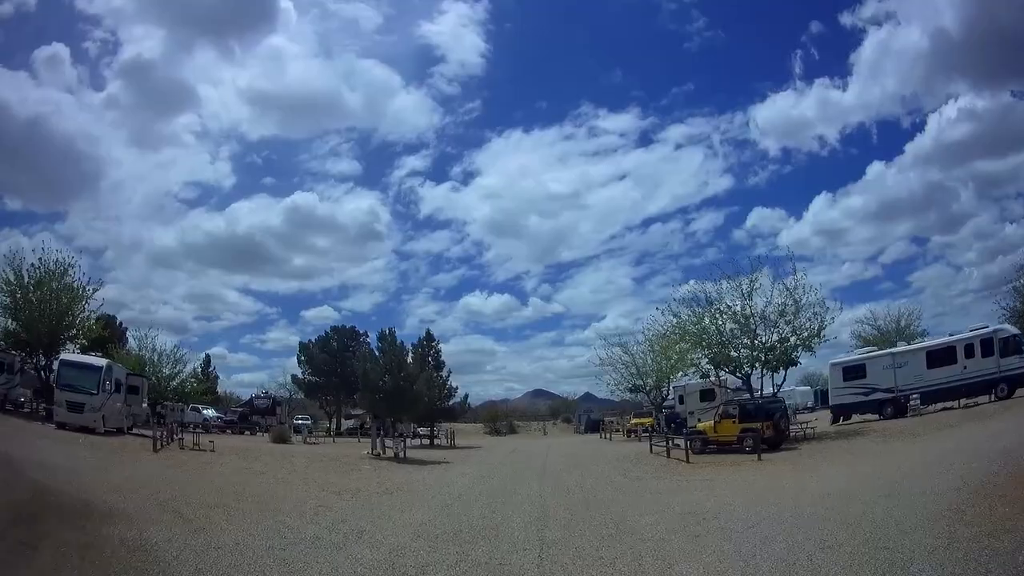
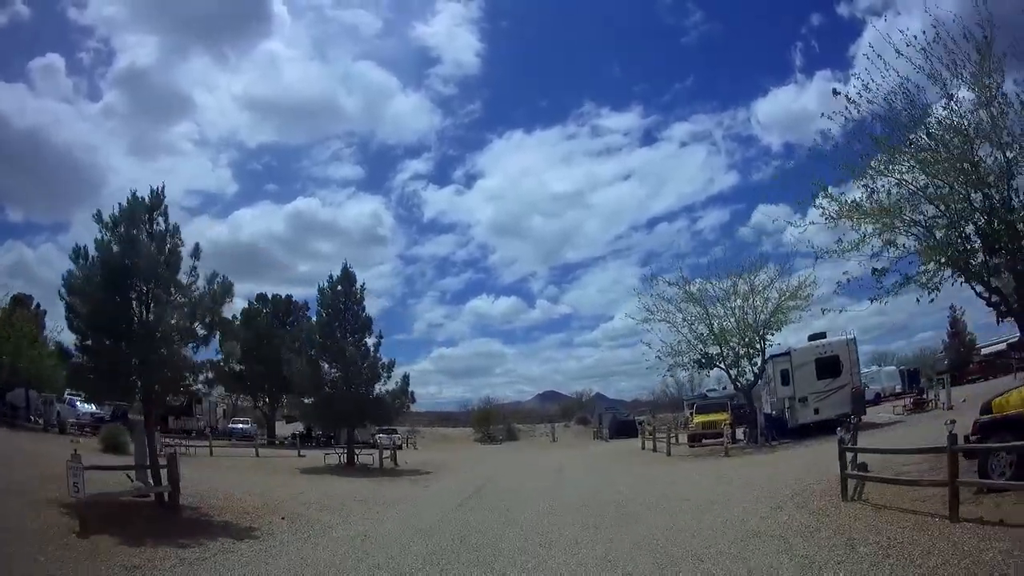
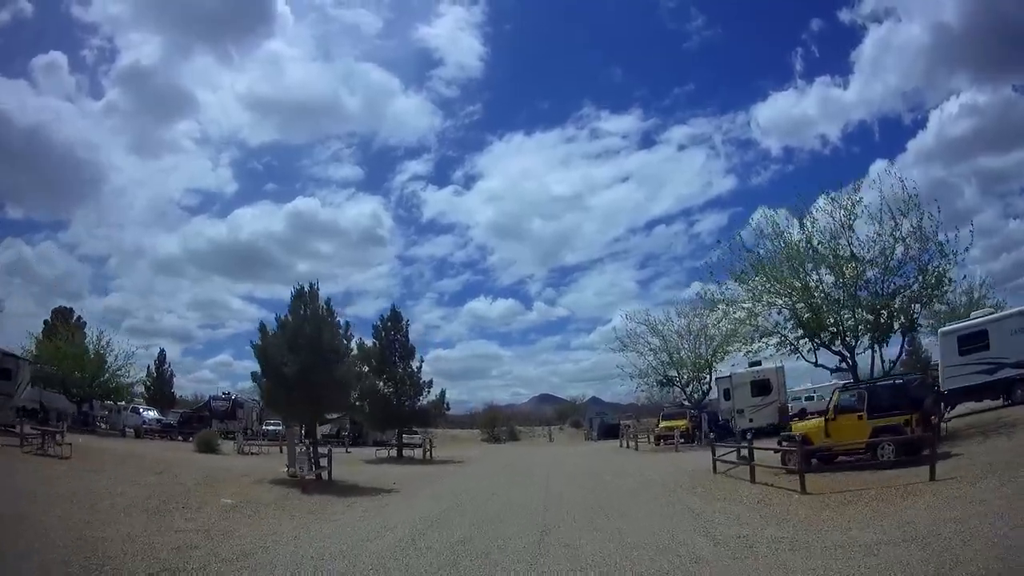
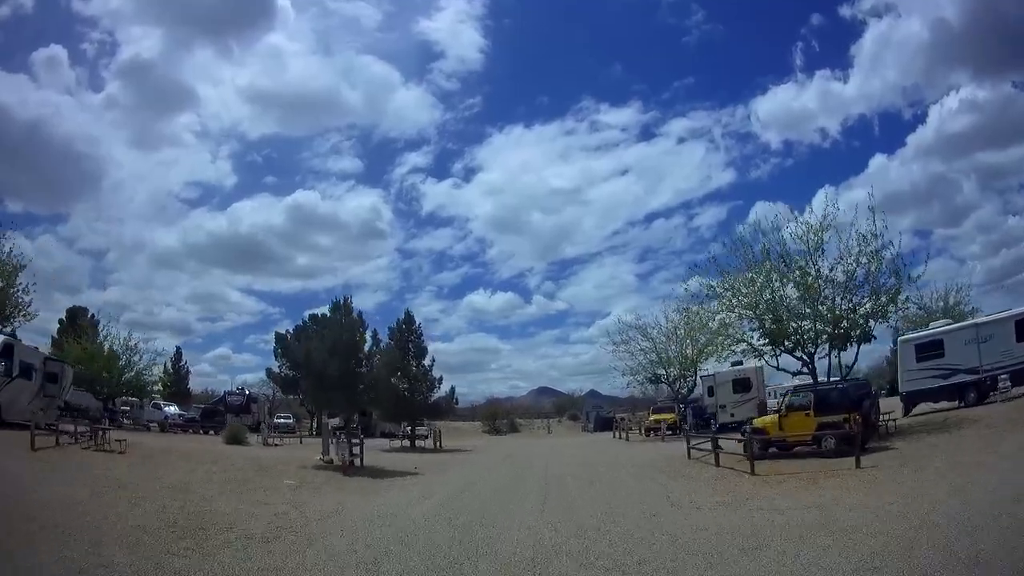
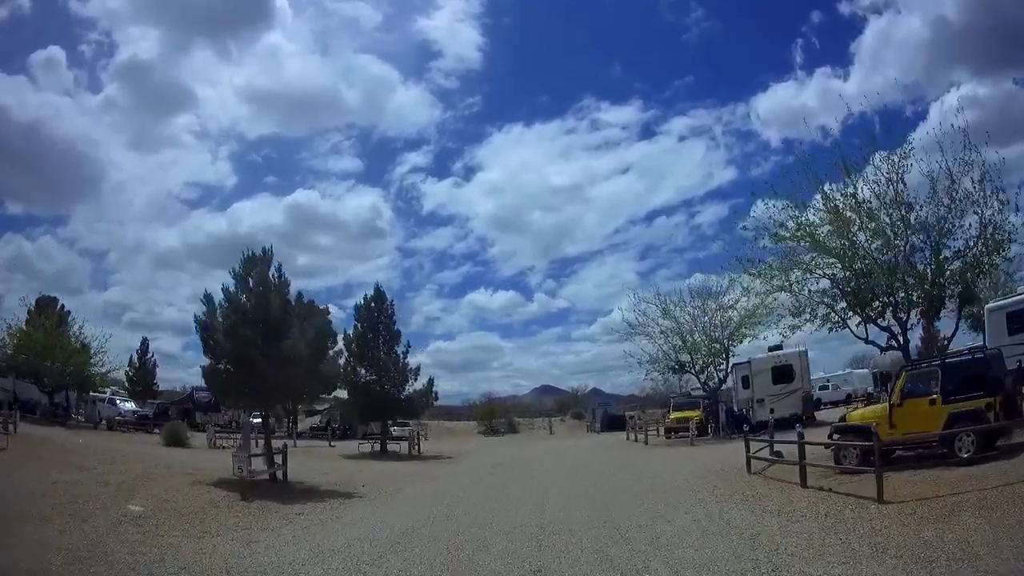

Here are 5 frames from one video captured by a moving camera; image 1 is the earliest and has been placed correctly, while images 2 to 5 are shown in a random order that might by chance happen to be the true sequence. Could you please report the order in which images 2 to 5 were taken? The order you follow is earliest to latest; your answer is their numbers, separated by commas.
4, 3, 5, 2
